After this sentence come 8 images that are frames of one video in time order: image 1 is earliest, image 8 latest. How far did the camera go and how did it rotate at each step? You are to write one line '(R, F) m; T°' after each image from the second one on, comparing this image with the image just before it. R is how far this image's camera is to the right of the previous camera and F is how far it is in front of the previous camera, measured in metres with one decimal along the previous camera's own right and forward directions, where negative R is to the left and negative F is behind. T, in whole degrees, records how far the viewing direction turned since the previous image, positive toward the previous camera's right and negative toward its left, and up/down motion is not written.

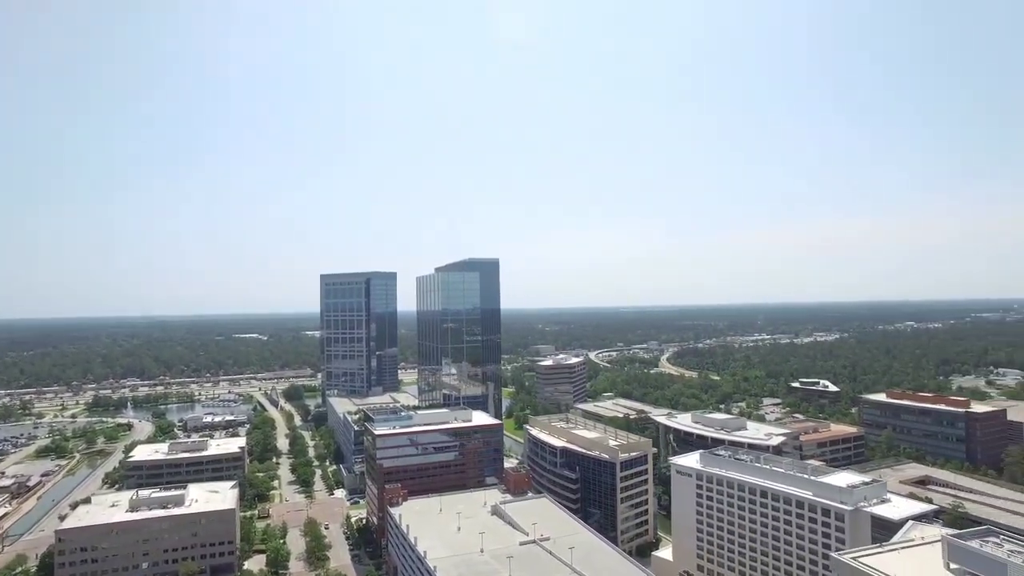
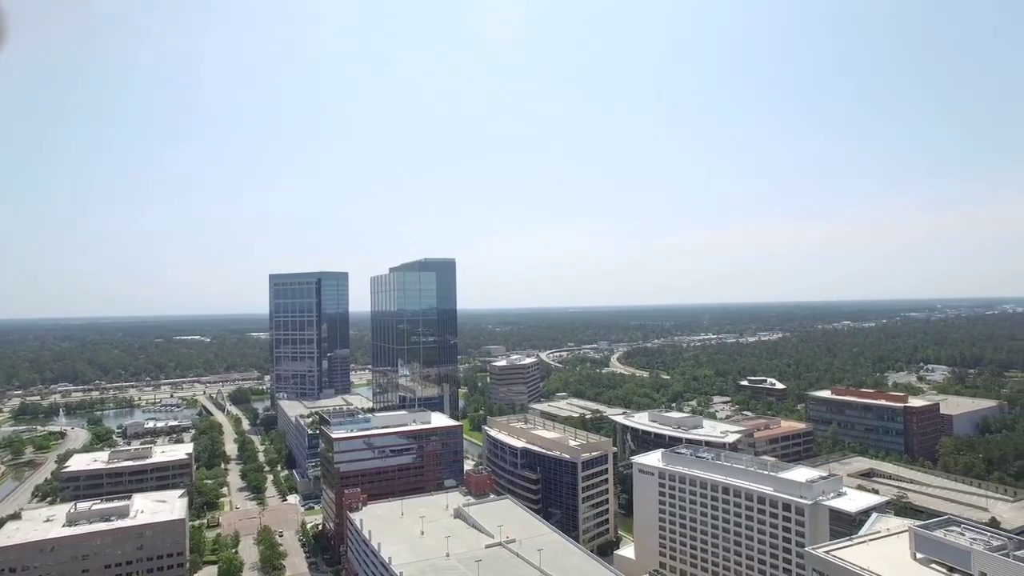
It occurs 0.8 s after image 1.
(-0.9, +0.4) m; +5°
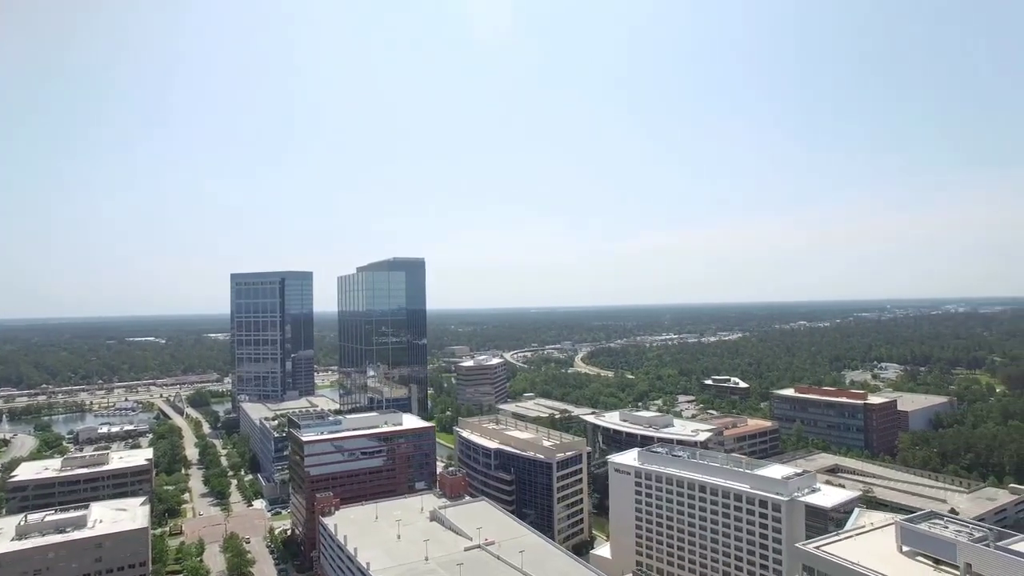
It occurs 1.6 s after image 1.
(-1.0, +0.4) m; +3°
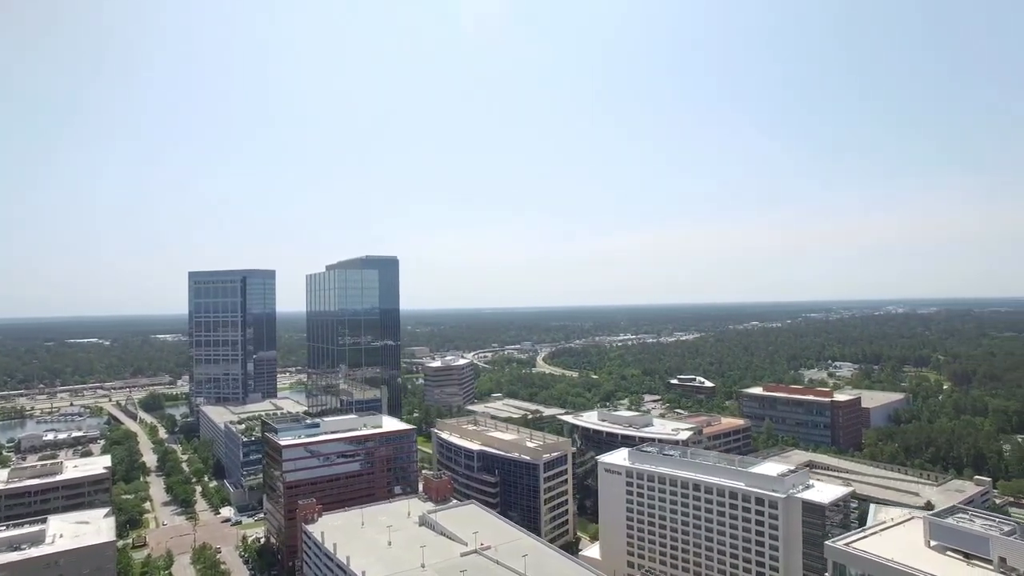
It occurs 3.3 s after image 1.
(-2.5, +0.9) m; +4°
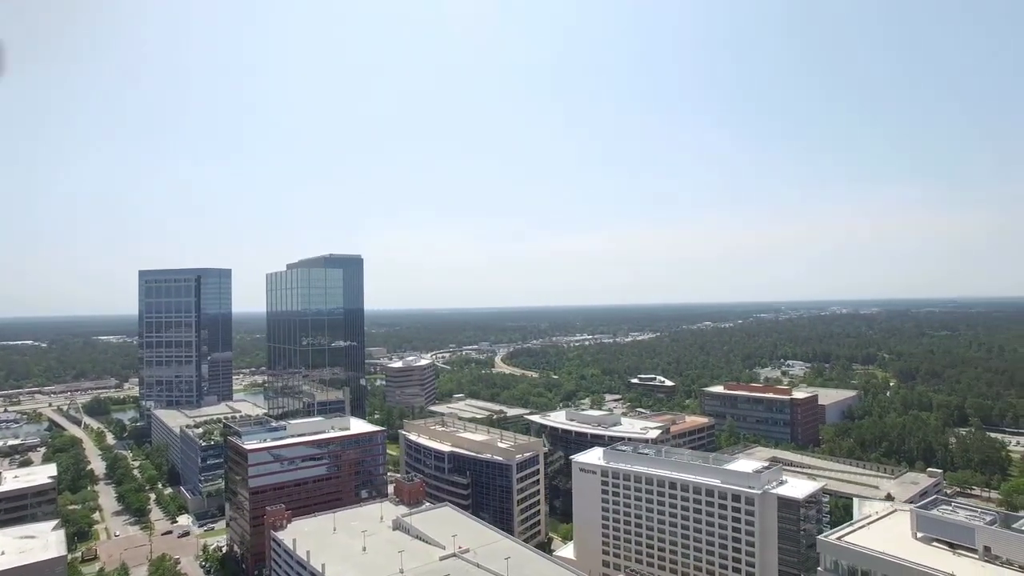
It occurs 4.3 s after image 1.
(-1.4, +0.5) m; +4°
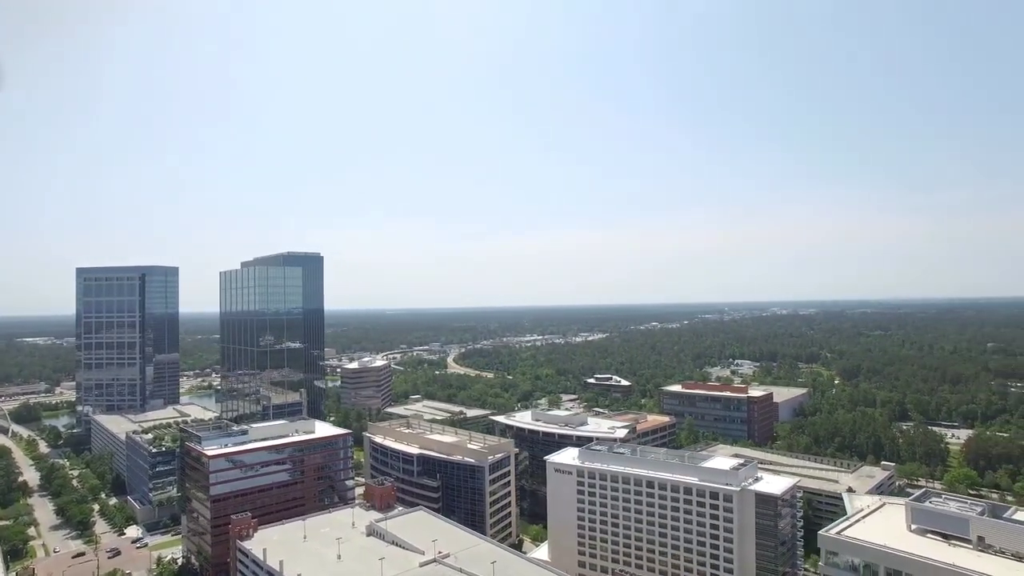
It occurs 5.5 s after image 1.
(-1.9, +0.7) m; +5°
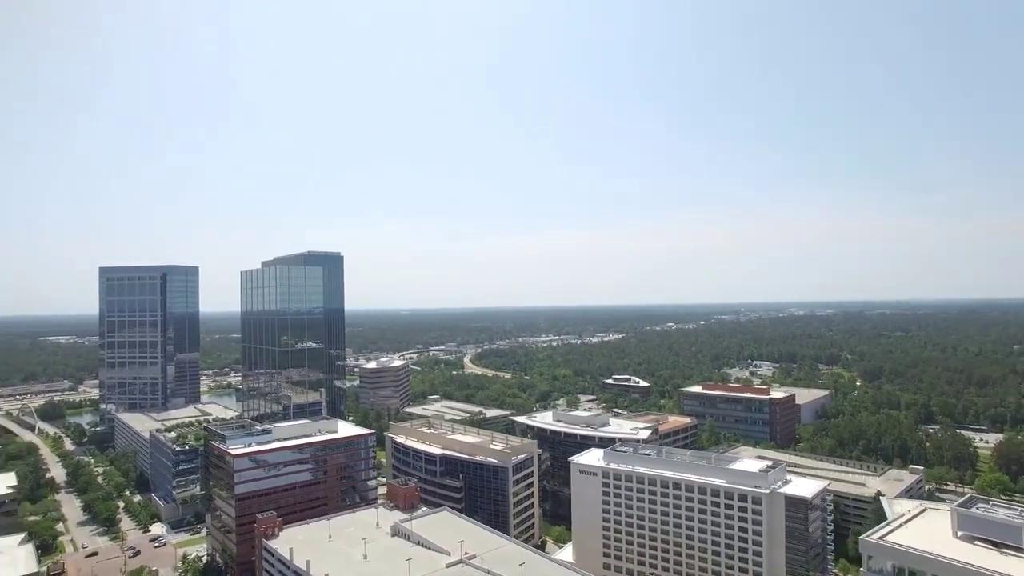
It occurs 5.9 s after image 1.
(-0.8, +0.2) m; -1°
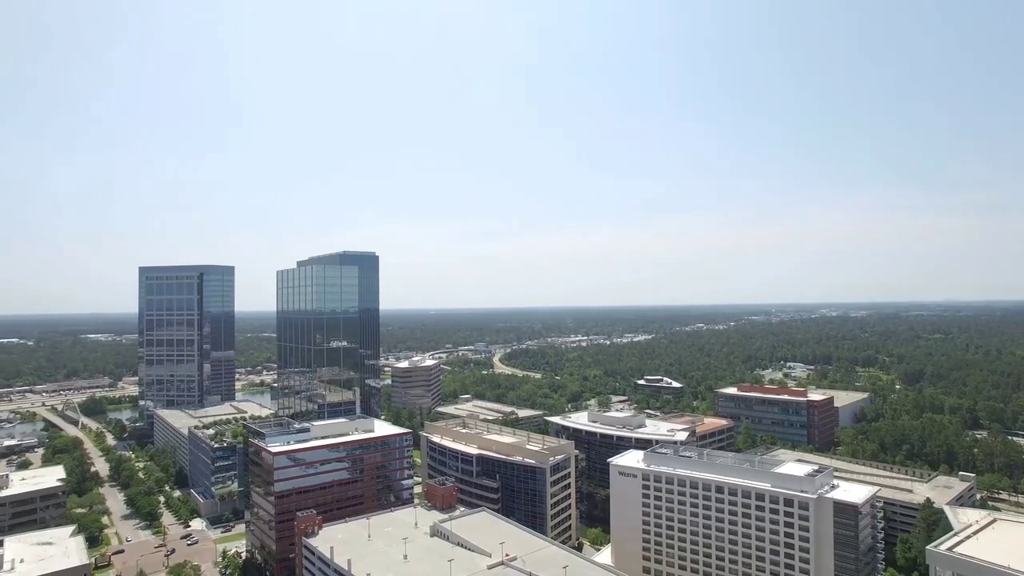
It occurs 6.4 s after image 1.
(-0.9, +0.4) m; -2°
